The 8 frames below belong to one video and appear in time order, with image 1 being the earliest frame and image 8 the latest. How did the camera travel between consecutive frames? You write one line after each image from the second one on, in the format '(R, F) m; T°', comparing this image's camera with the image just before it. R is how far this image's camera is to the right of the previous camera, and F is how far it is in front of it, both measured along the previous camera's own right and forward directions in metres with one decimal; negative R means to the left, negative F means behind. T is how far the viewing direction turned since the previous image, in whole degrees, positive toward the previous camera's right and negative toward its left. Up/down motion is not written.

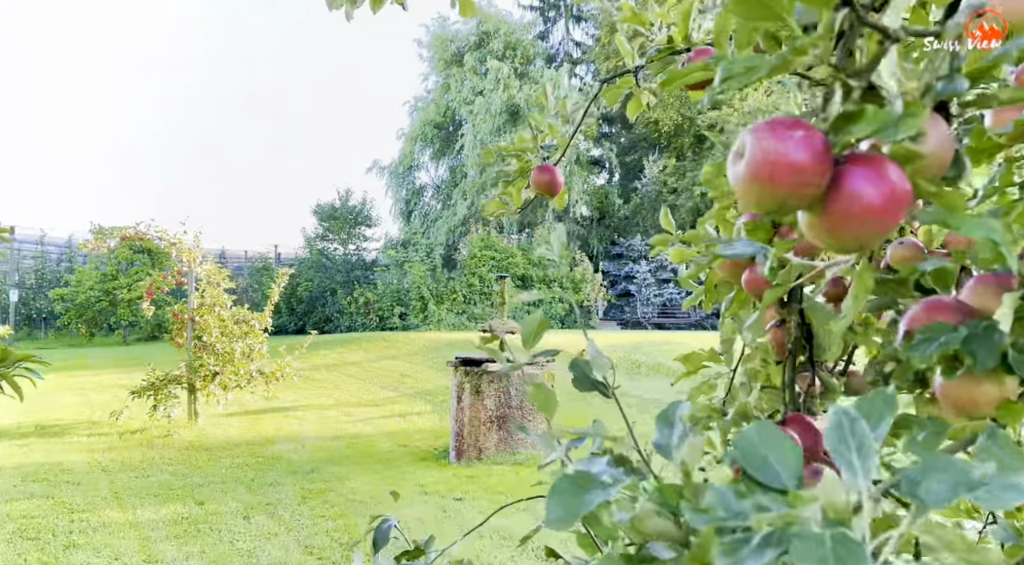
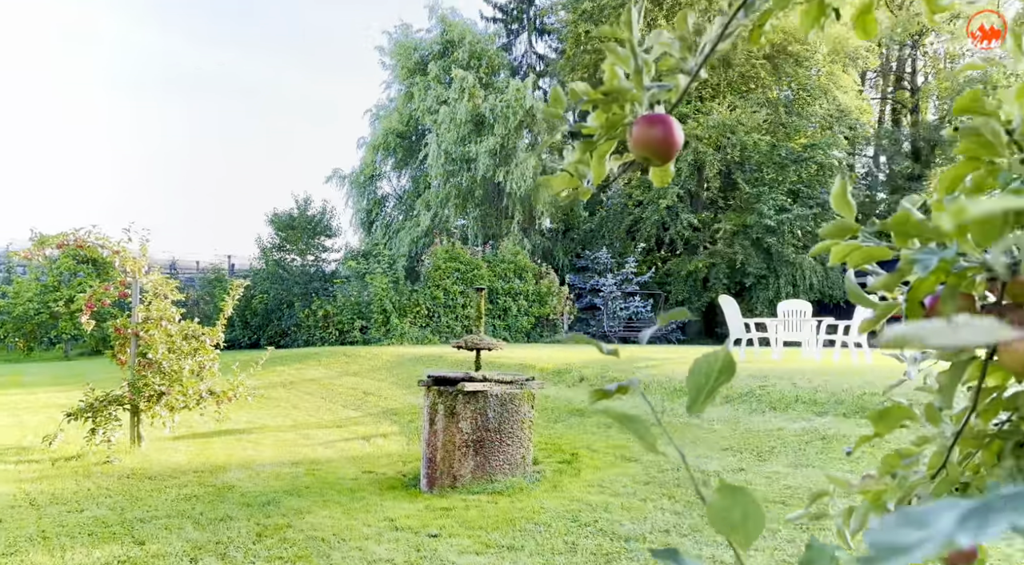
(-0.1, +0.4) m; +3°
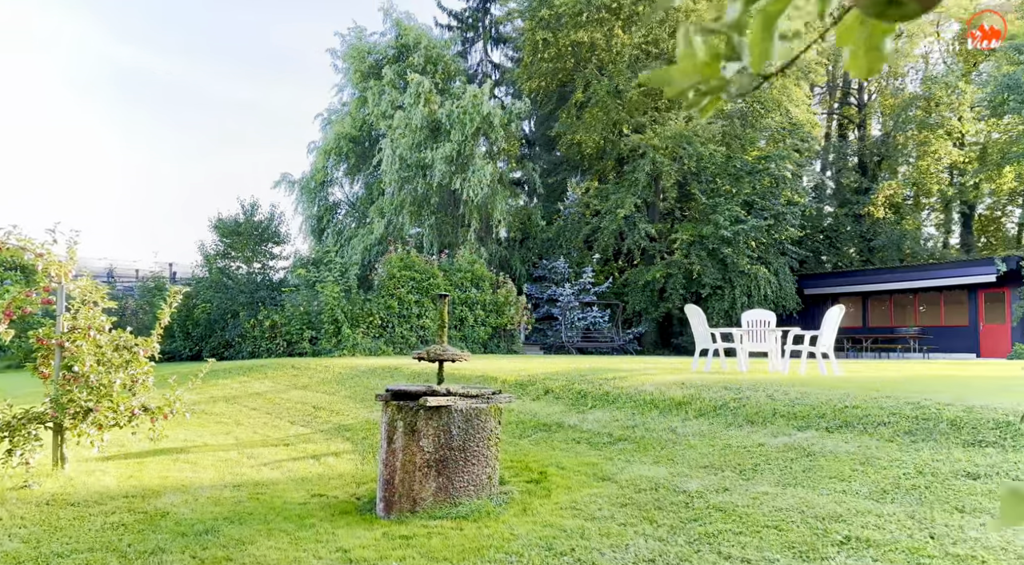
(-0.1, +0.4) m; +3°
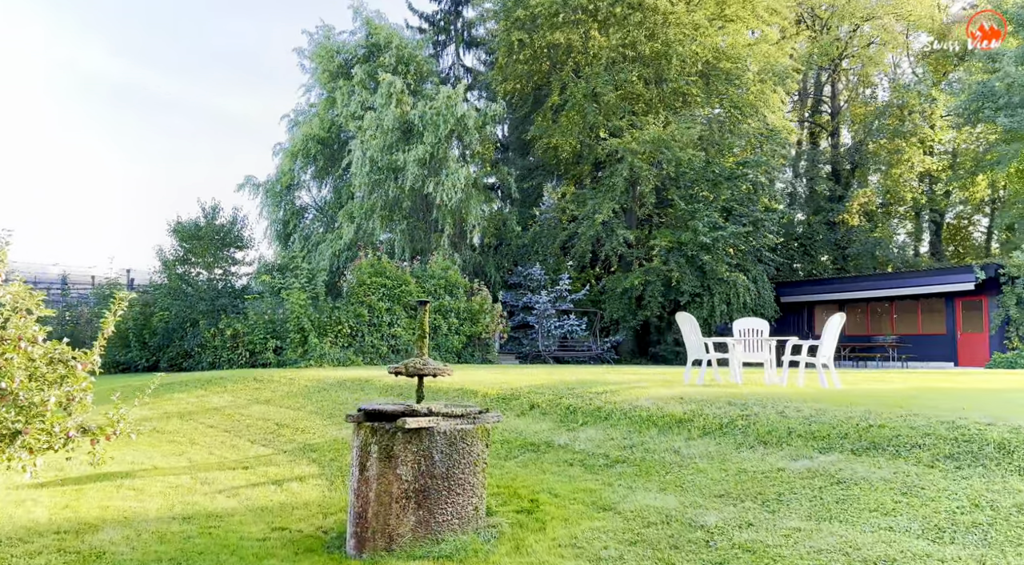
(-0.1, +0.6) m; +2°
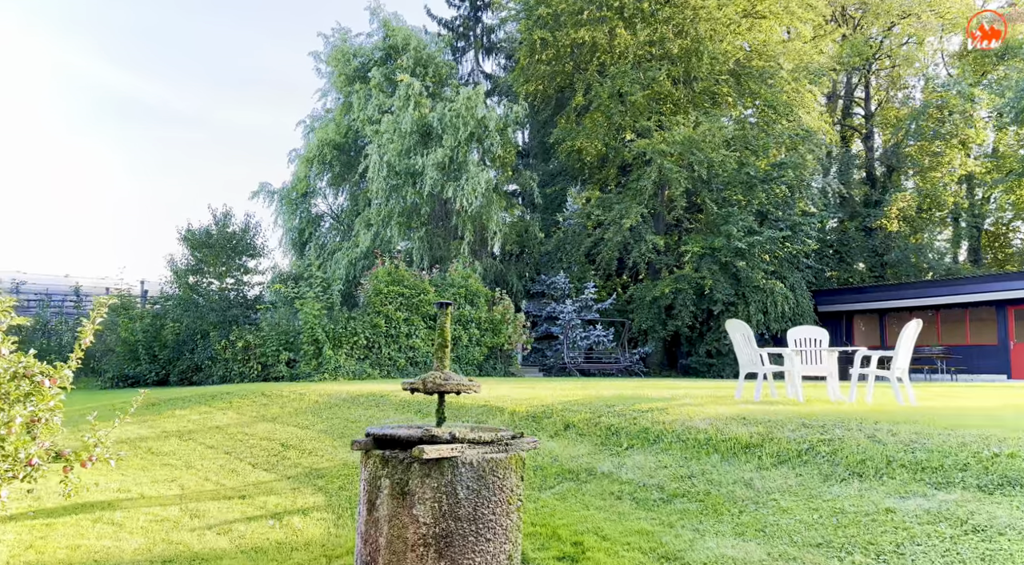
(-0.1, +0.8) m; -1°
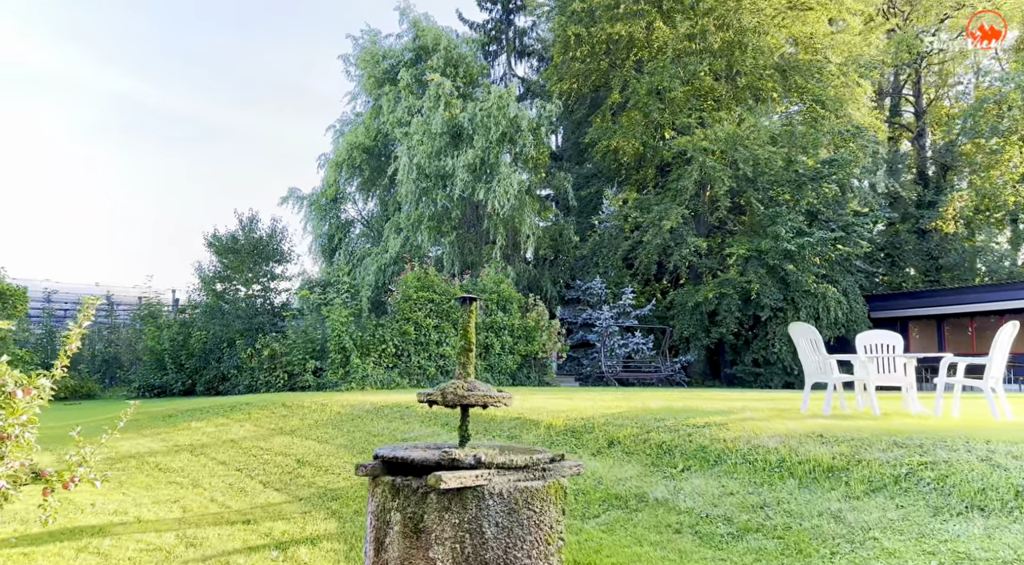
(0.0, +0.7) m; -2°
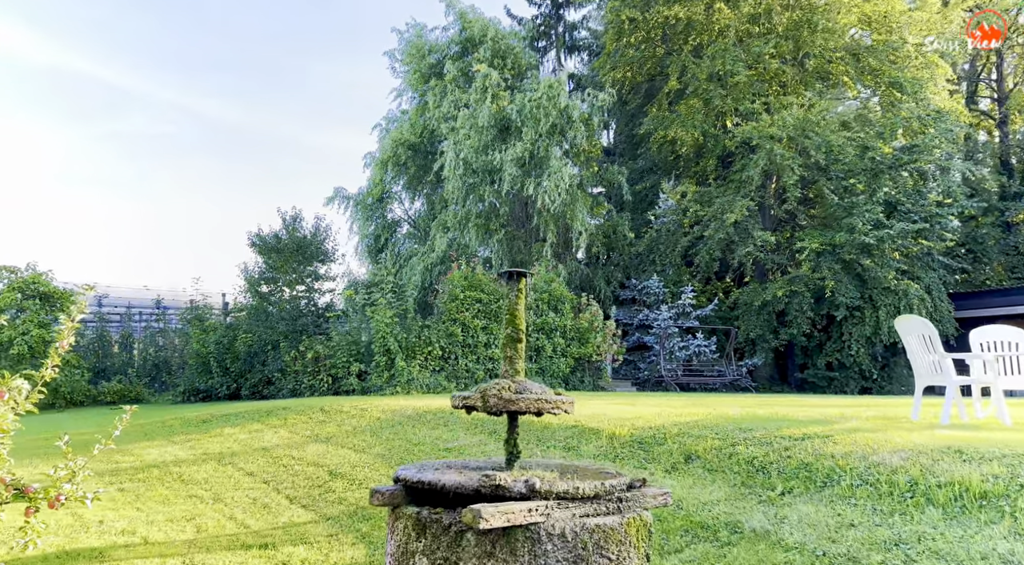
(0.0, +0.8) m; -3°
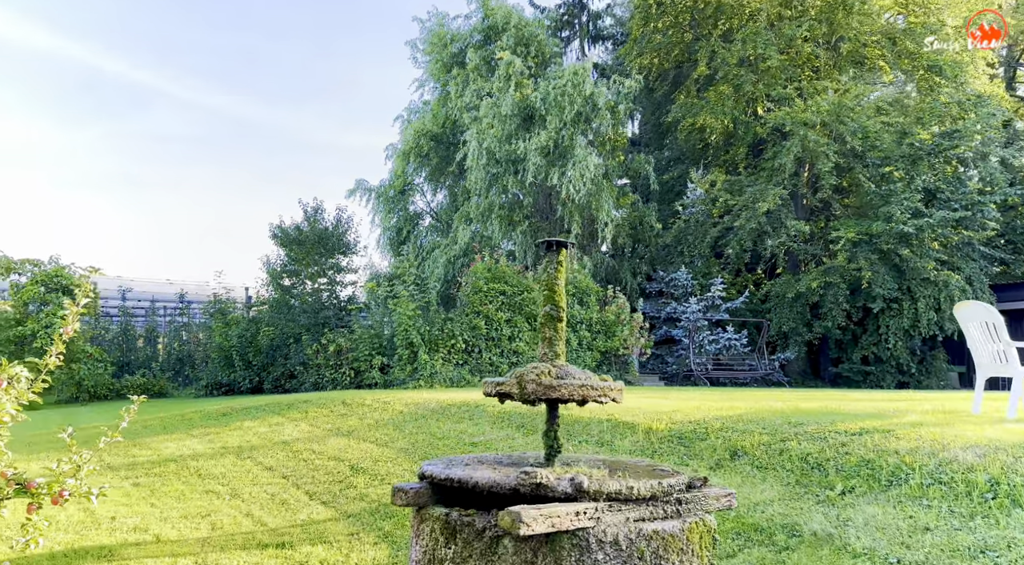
(0.0, +0.3) m; -2°
